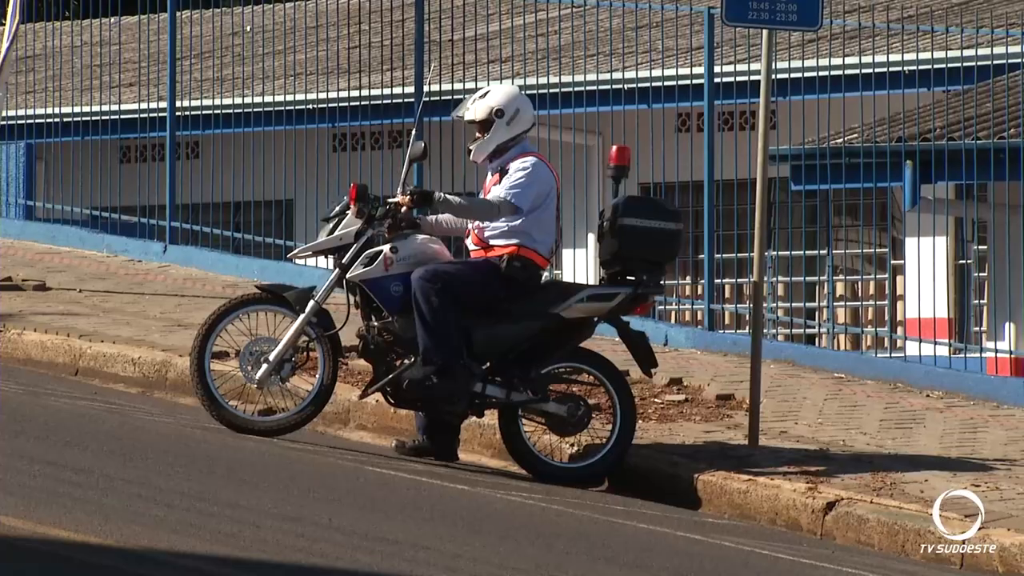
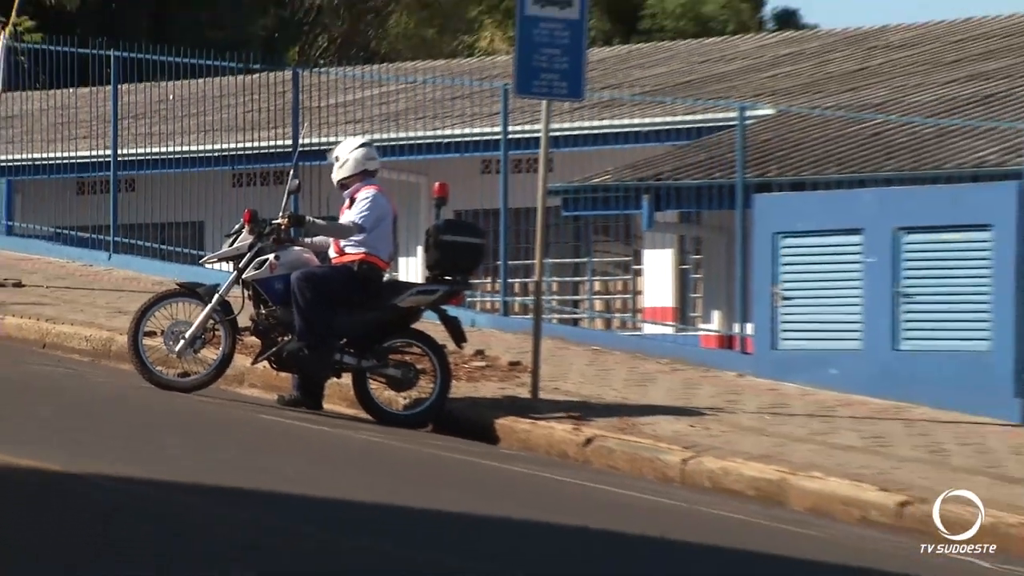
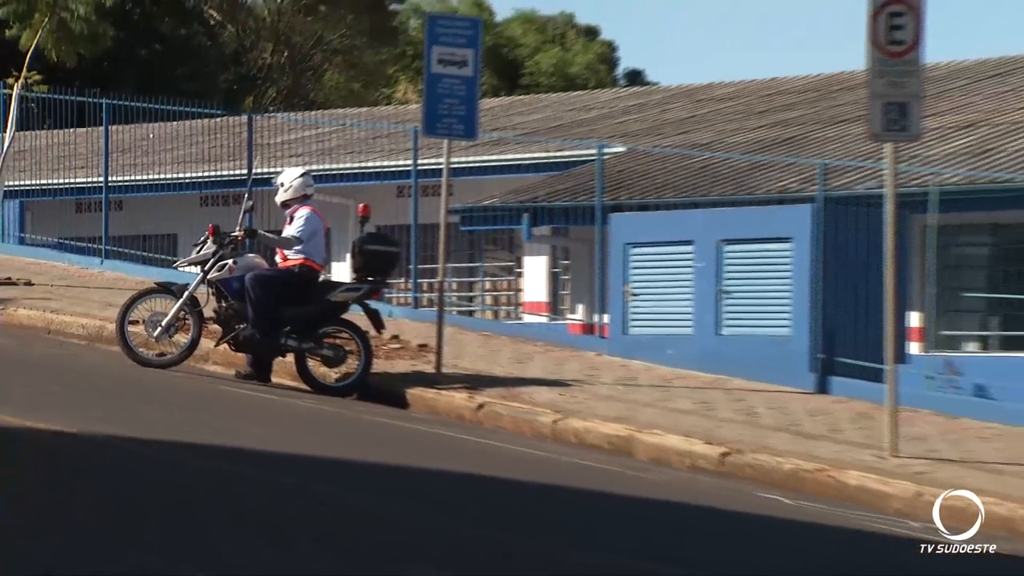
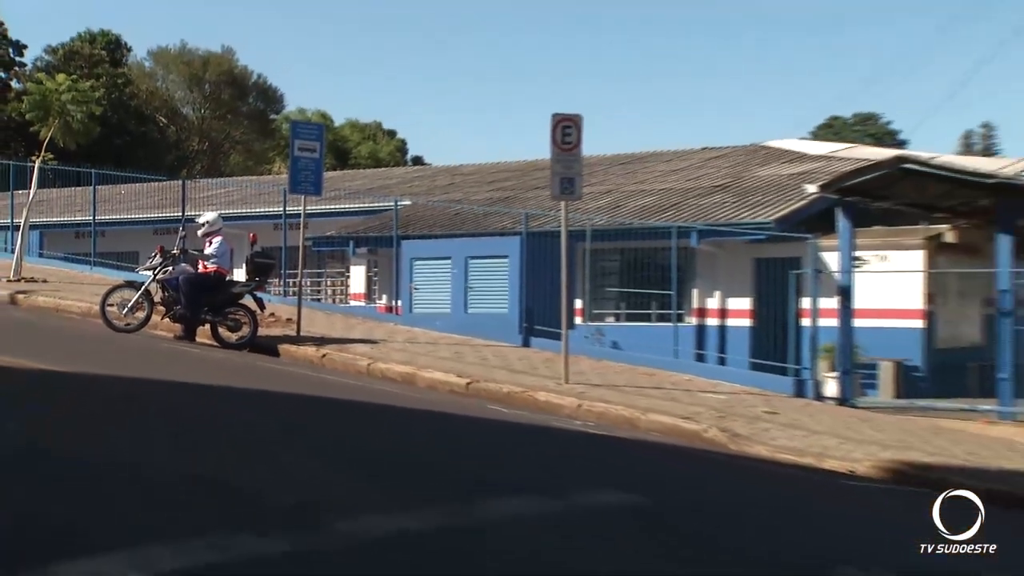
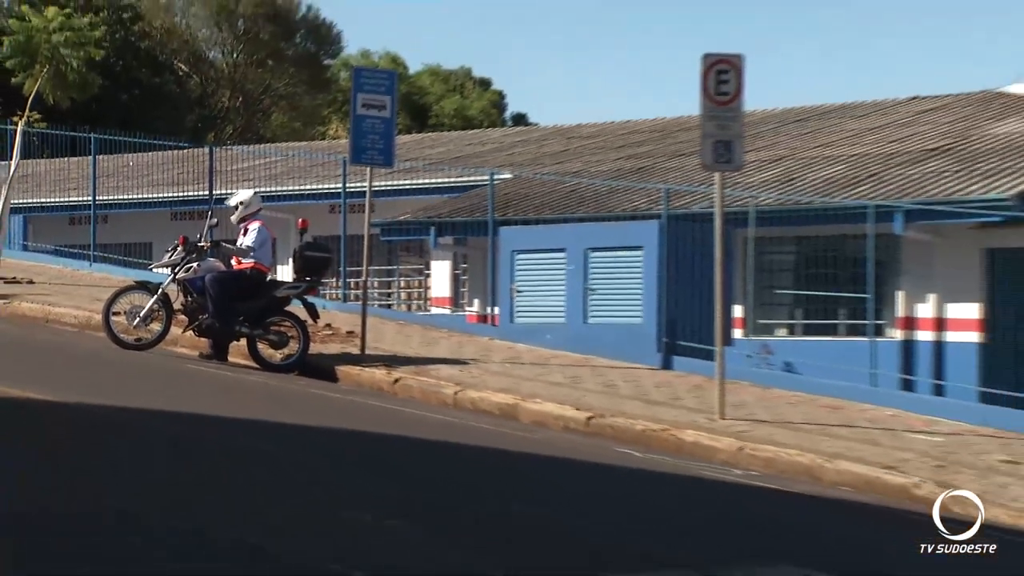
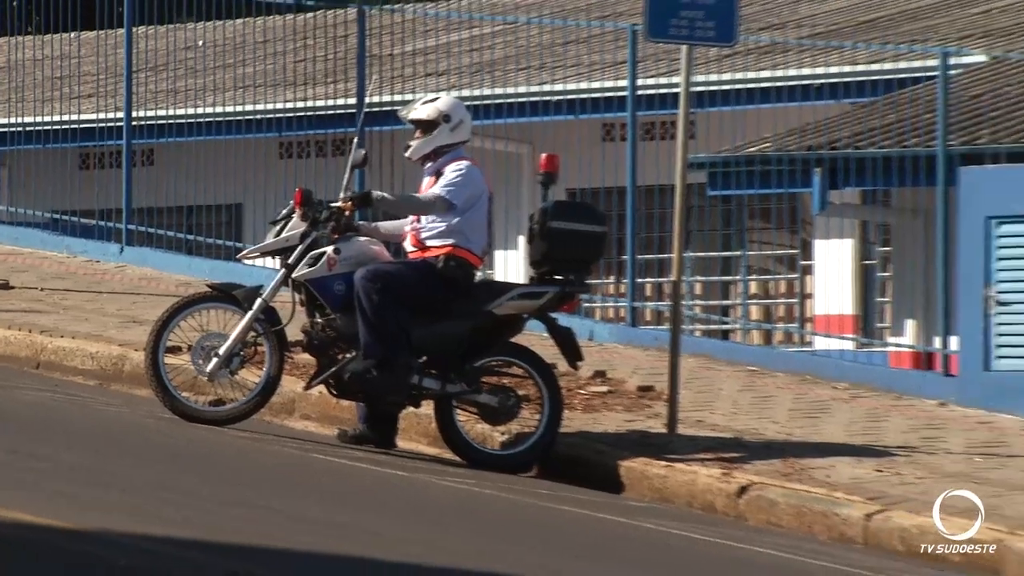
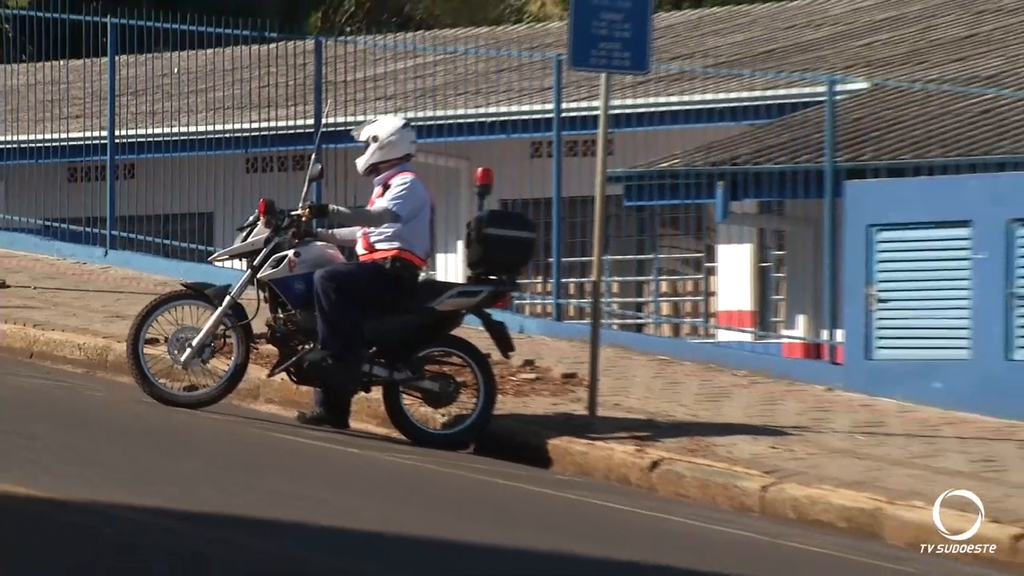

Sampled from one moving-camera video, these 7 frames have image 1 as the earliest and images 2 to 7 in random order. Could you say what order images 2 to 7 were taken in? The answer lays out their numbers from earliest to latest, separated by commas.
6, 7, 2, 3, 5, 4
